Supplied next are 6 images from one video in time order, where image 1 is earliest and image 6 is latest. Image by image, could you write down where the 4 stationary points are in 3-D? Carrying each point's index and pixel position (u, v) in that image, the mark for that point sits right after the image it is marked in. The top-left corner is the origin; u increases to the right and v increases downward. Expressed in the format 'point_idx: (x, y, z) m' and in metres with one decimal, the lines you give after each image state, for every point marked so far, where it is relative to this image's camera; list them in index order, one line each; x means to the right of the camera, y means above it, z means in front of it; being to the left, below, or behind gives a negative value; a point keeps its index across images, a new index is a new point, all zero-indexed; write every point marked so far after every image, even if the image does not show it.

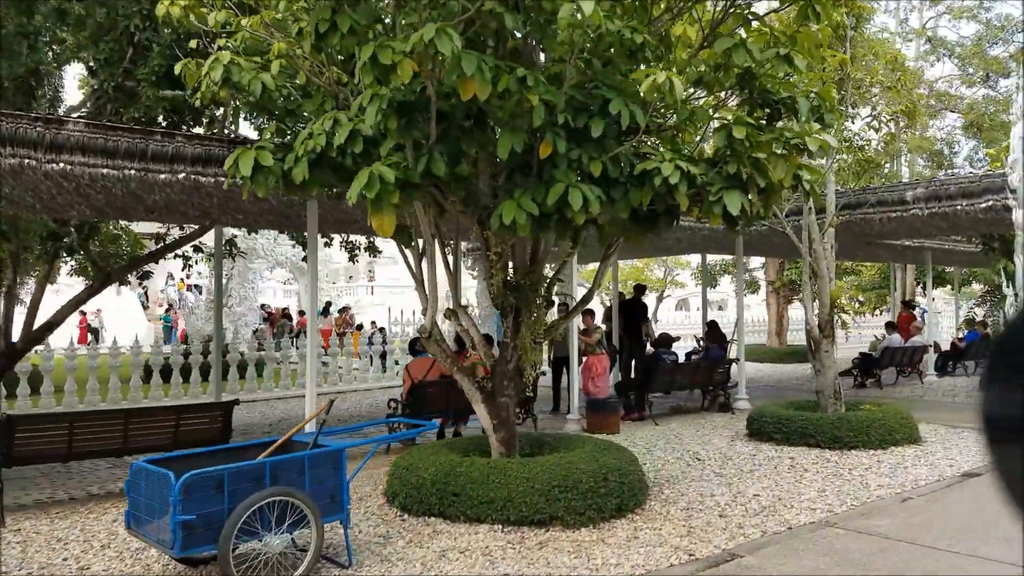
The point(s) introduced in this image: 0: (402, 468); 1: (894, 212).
0: (-1.0, -1.6, +7.3) m
1: (+5.7, +1.1, +11.9) m
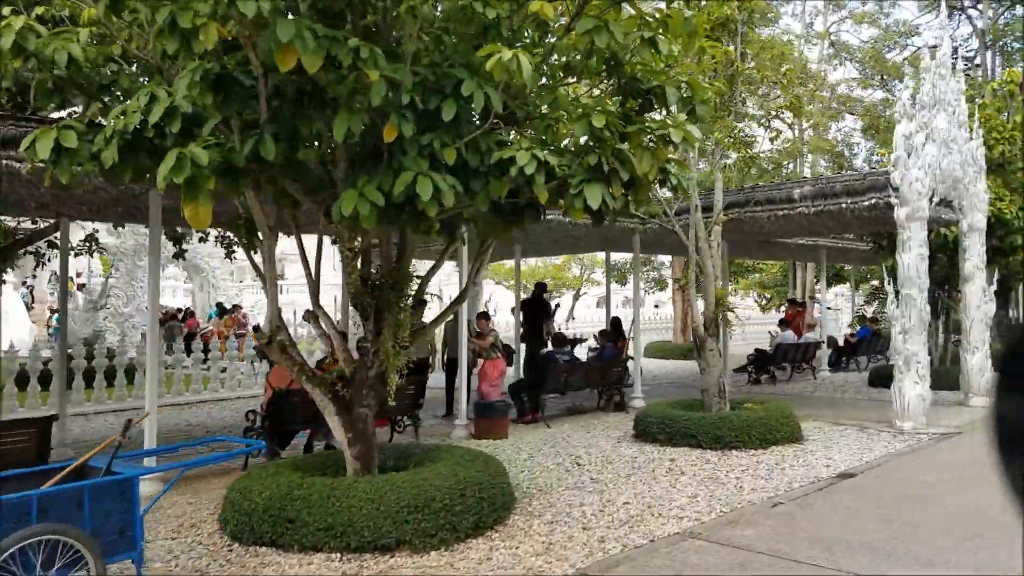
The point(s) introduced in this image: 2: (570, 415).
0: (-2.3, -1.7, +6.5) m
1: (+4.0, +1.1, +11.8) m
2: (+1.0, -2.0, +12.5) m
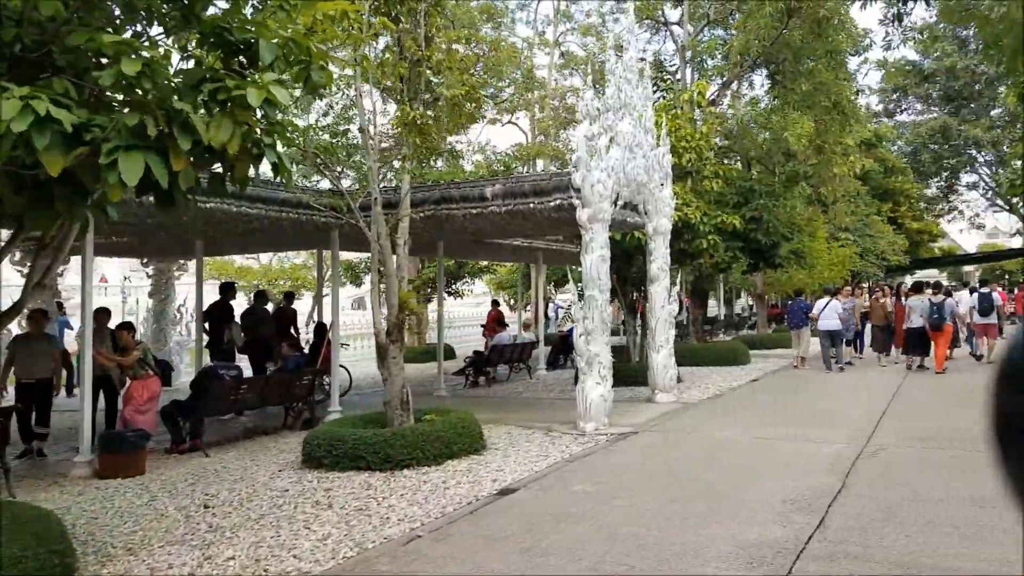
0: (-5.0, -1.7, +4.3) m
1: (-0.6, +1.1, +11.1) m
2: (-3.7, -2.1, +10.9) m
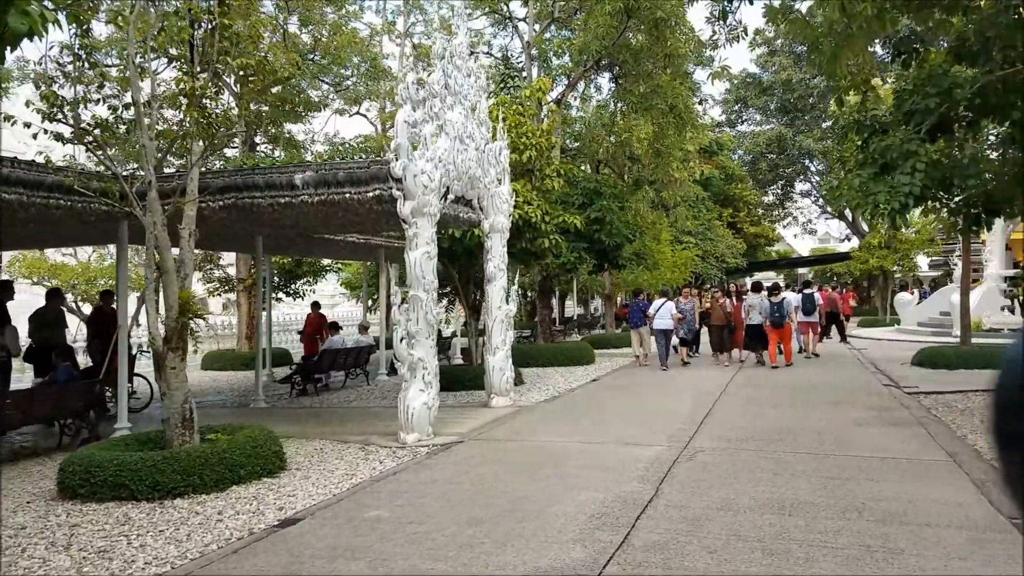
0: (-6.2, -1.7, +2.6) m
1: (-2.9, +1.1, +10.1) m
2: (-5.9, -2.0, +9.4) m
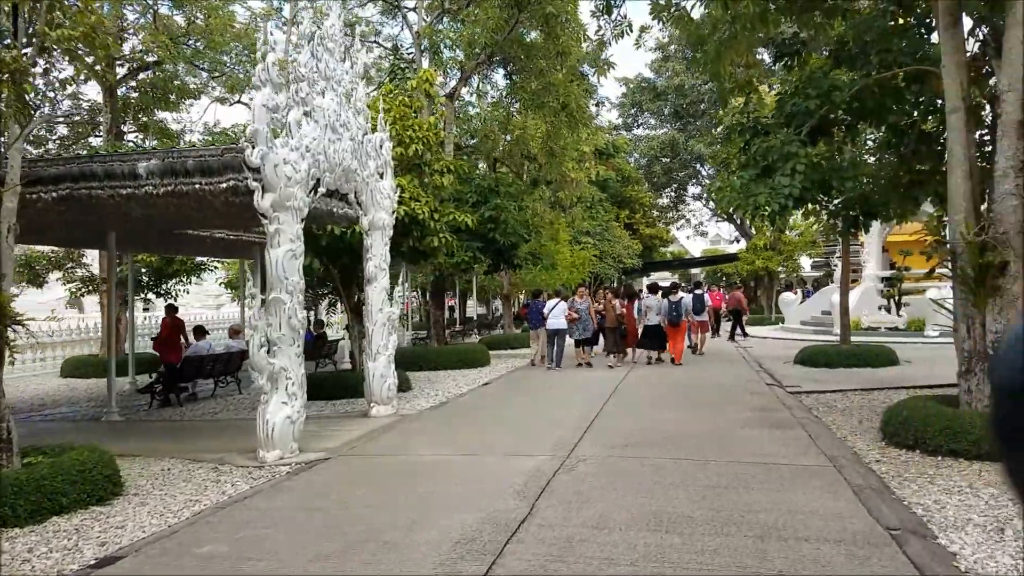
0: (-6.7, -1.7, +1.2) m
1: (-4.3, +1.1, +9.1) m
2: (-7.3, -2.1, +8.0) m
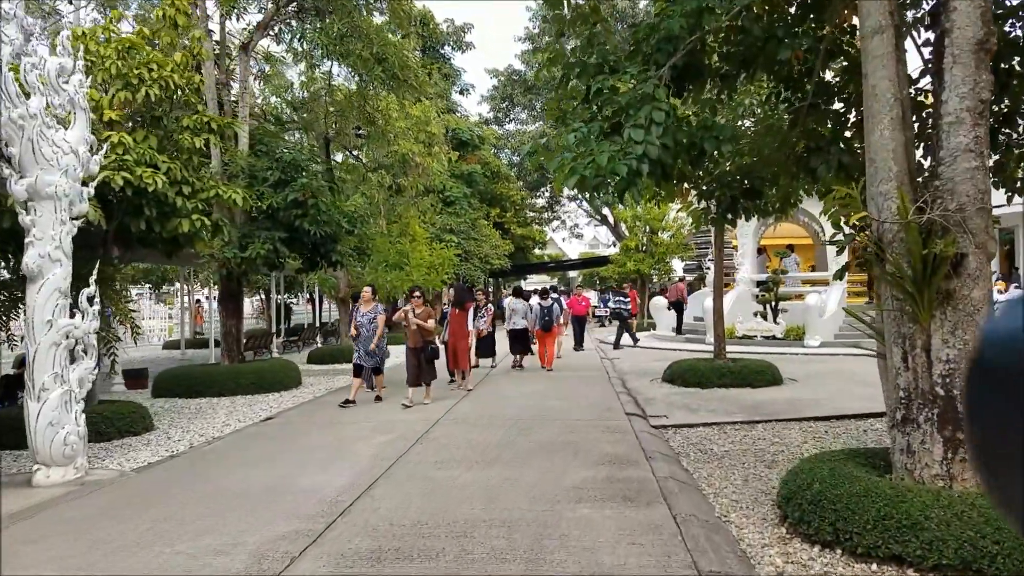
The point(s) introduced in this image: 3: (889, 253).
0: (-7.6, -1.7, -3.0) m
1: (-6.4, +1.1, +5.1) m
2: (-9.1, -2.0, +3.6) m
3: (+2.6, +0.2, +5.4) m
